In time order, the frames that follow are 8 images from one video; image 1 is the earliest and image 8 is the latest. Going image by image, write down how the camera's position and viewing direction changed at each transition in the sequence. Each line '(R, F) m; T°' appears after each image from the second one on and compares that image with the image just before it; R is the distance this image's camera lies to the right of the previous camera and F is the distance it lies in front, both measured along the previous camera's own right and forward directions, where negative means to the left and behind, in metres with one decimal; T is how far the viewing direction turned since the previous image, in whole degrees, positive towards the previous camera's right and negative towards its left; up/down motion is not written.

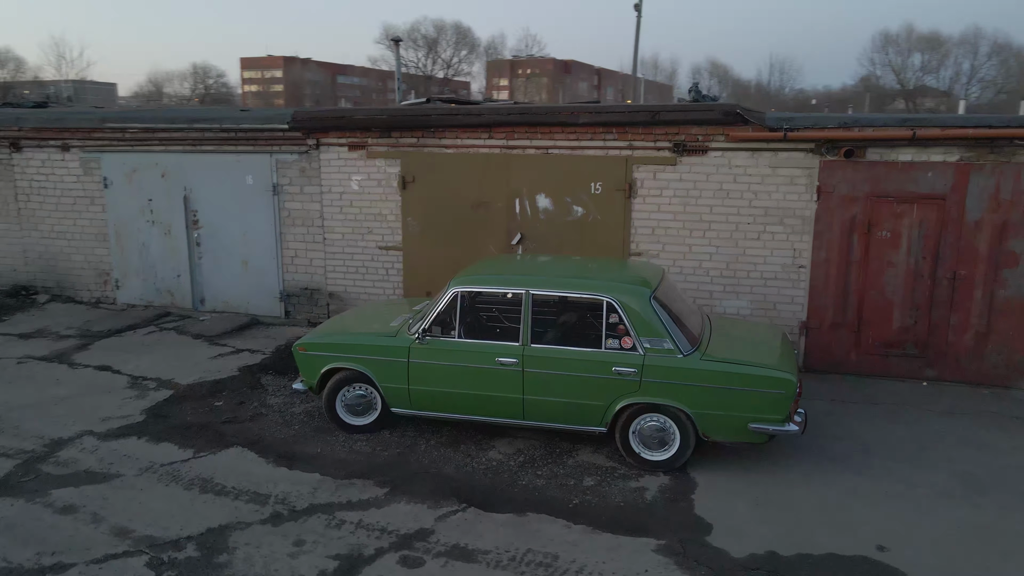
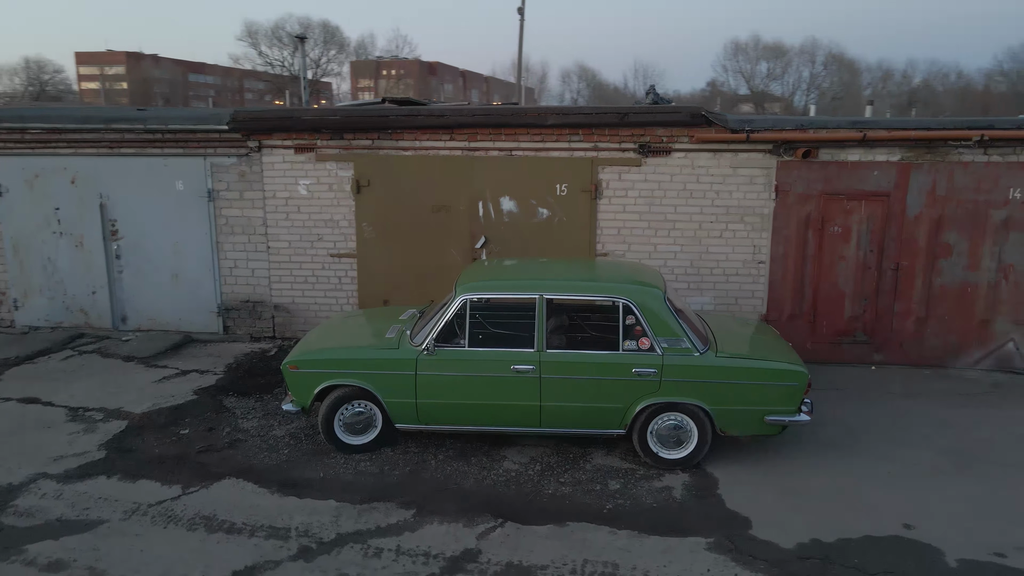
(-1.0, +0.2) m; +10°
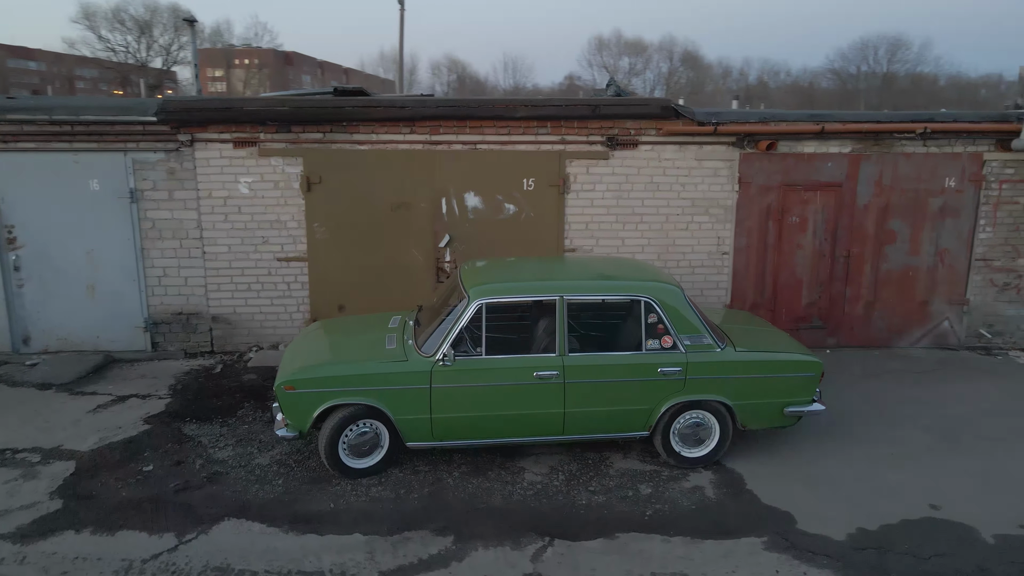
(-1.0, +0.4) m; +10°
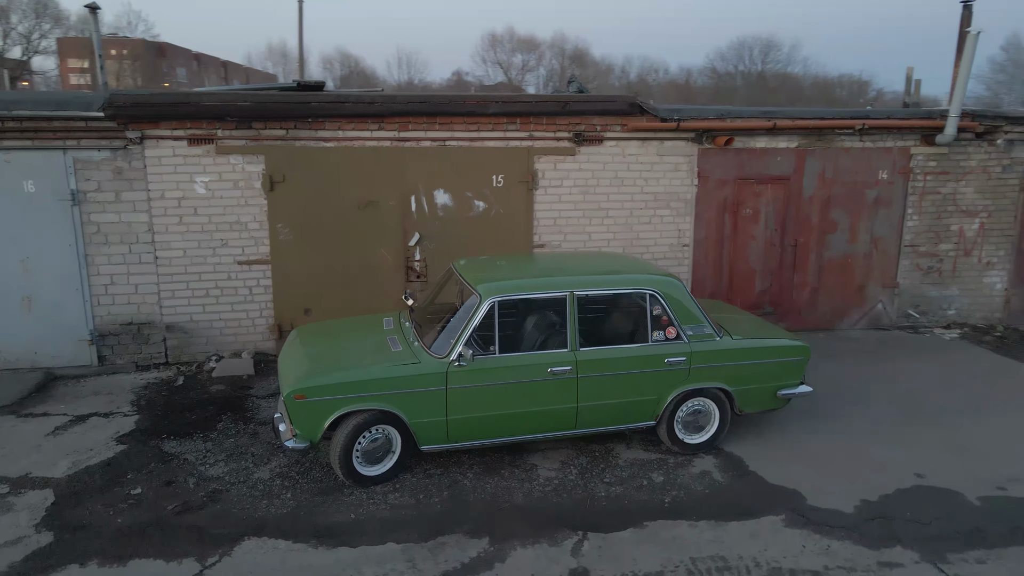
(-0.8, +0.1) m; +8°
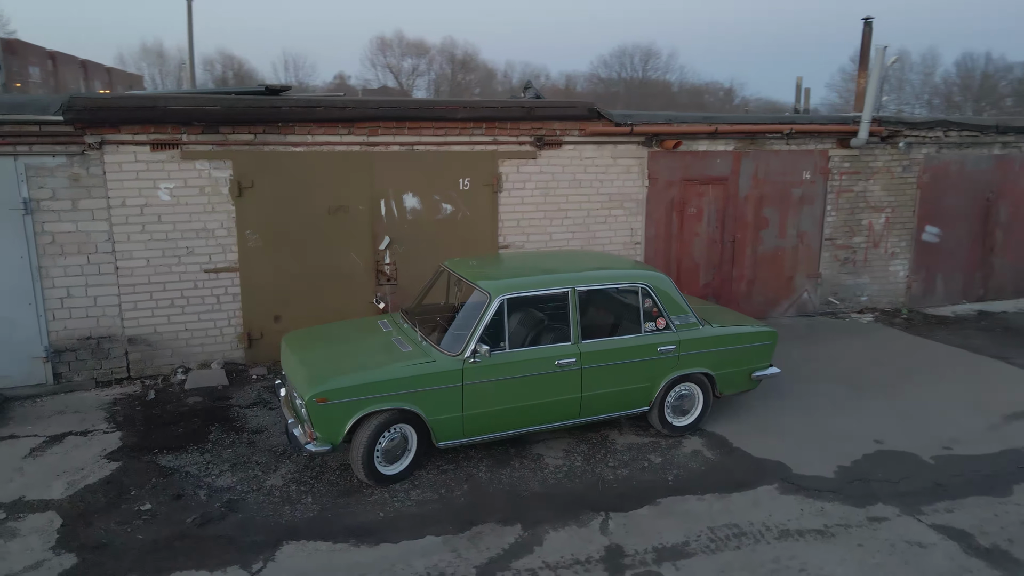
(-0.8, -0.1) m; +9°
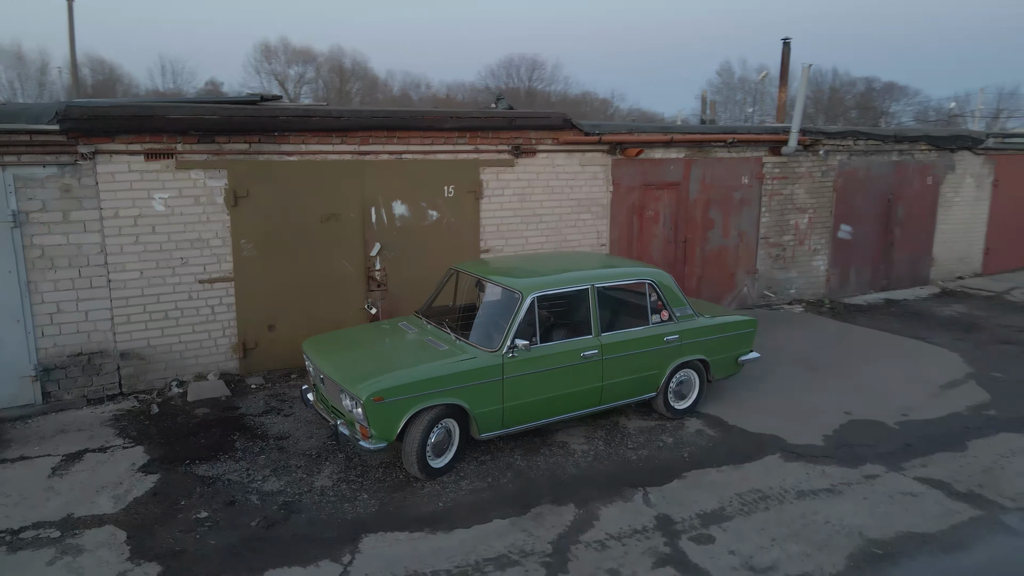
(-1.0, -0.3) m; +9°
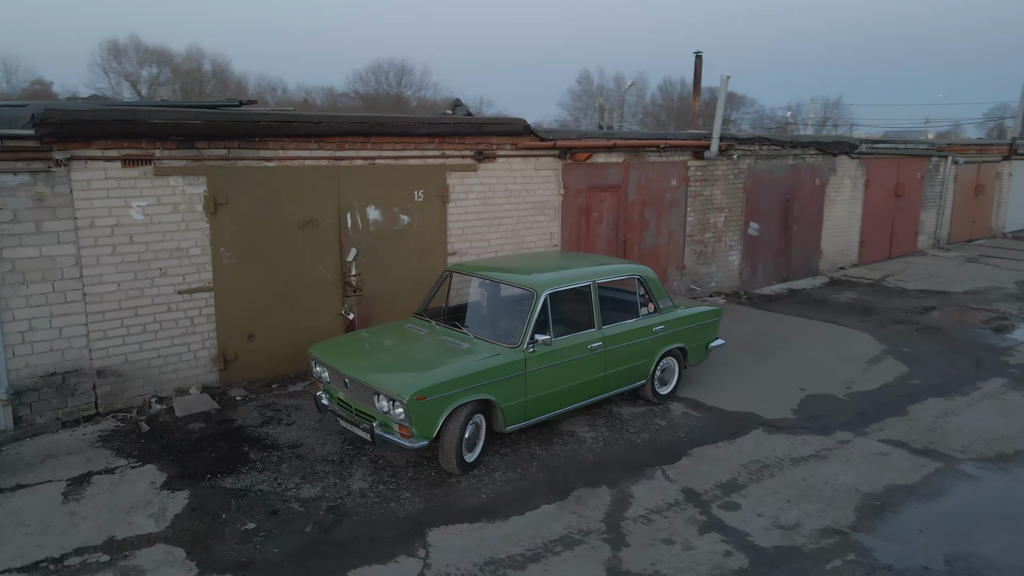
(-1.1, -0.1) m; +10°
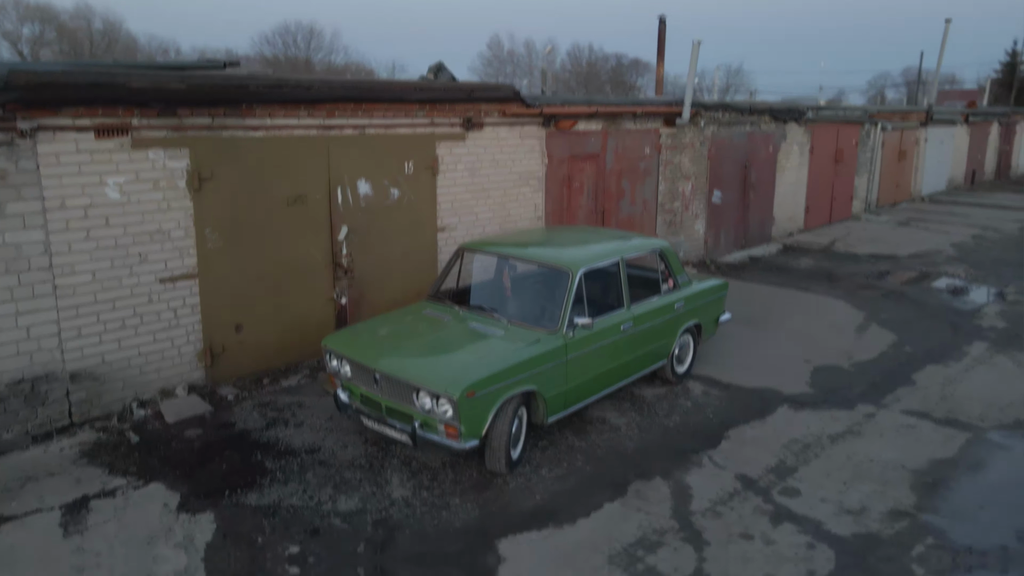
(-0.9, +0.5) m; +7°
